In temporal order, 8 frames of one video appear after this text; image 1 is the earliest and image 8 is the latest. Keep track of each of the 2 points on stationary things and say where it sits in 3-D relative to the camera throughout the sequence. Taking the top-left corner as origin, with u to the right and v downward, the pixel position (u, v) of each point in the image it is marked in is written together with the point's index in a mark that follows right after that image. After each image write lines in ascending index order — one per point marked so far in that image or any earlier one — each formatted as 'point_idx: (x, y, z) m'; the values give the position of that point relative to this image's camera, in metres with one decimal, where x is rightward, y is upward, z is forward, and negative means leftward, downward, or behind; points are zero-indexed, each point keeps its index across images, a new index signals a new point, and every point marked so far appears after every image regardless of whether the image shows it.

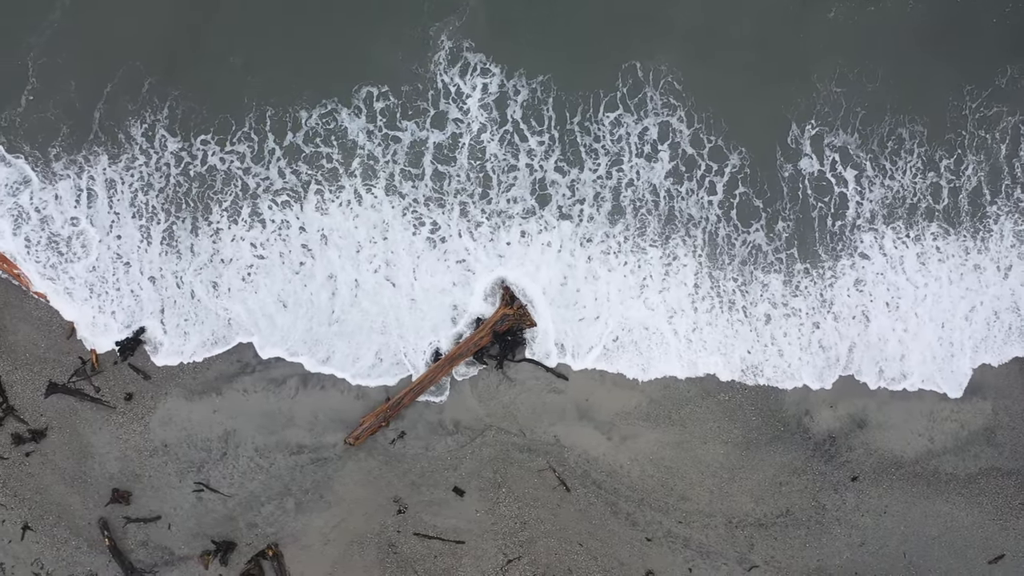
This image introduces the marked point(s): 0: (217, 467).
0: (-8.7, -5.3, +17.9) m
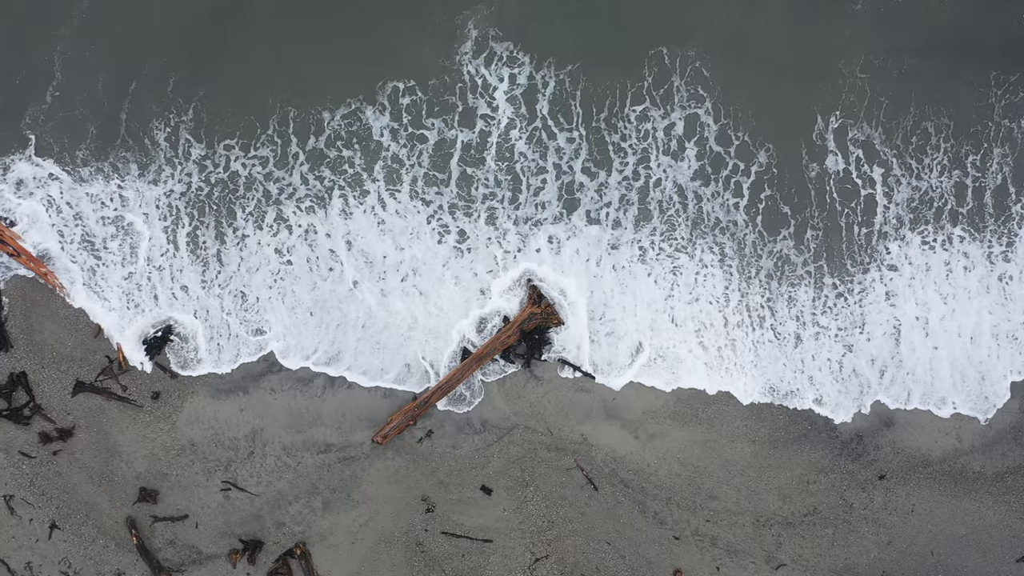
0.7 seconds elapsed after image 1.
0: (-7.9, -5.3, +17.9) m
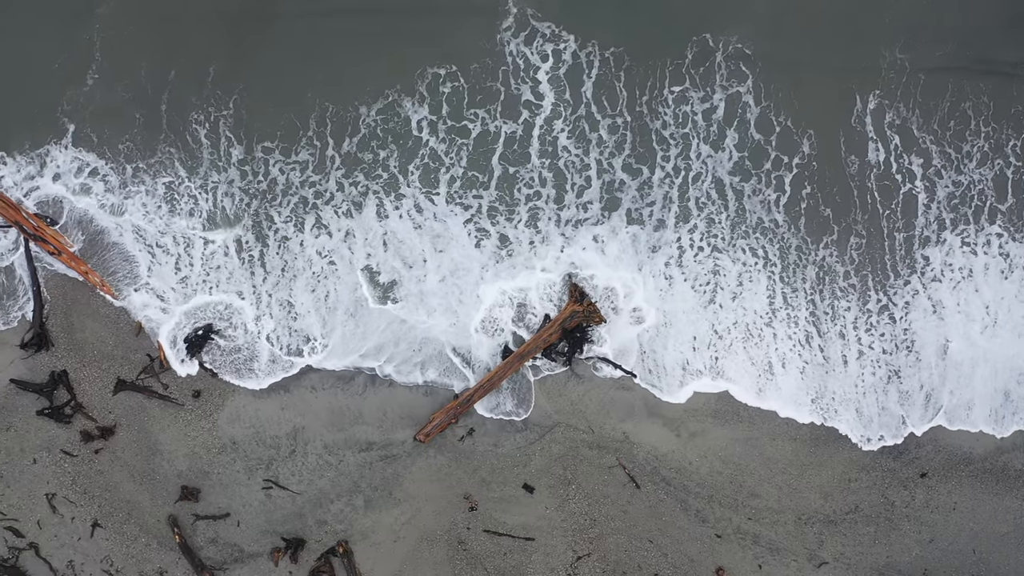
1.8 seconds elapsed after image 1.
0: (-6.7, -5.2, +17.9) m
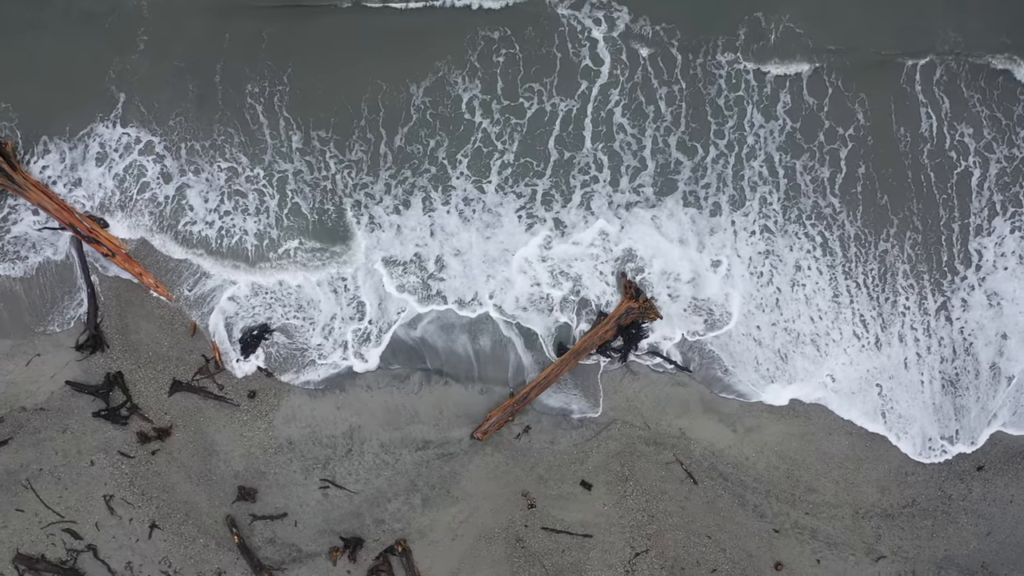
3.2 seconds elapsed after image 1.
0: (-5.0, -5.2, +17.9) m
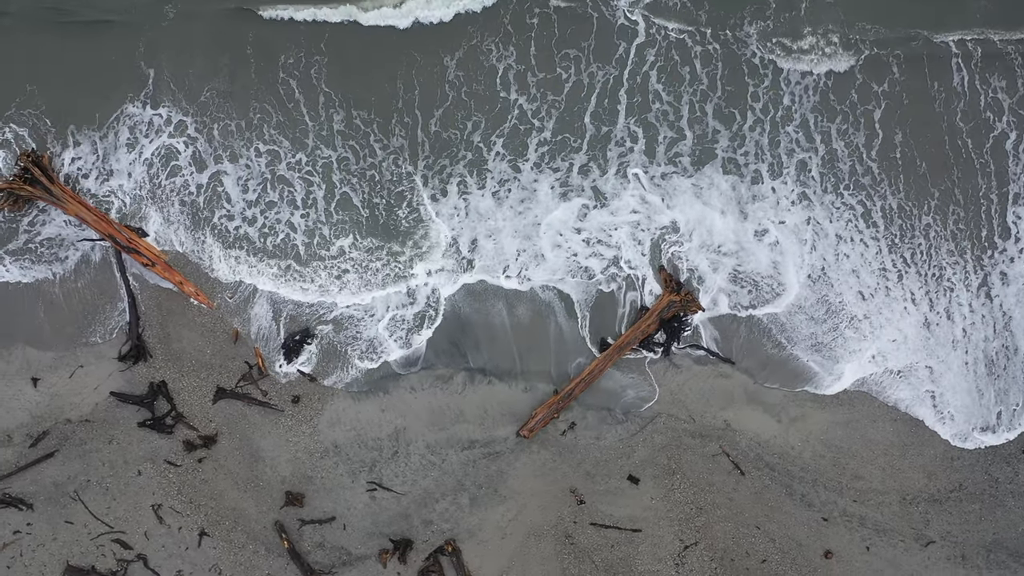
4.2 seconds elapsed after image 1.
0: (-3.6, -5.3, +17.9) m
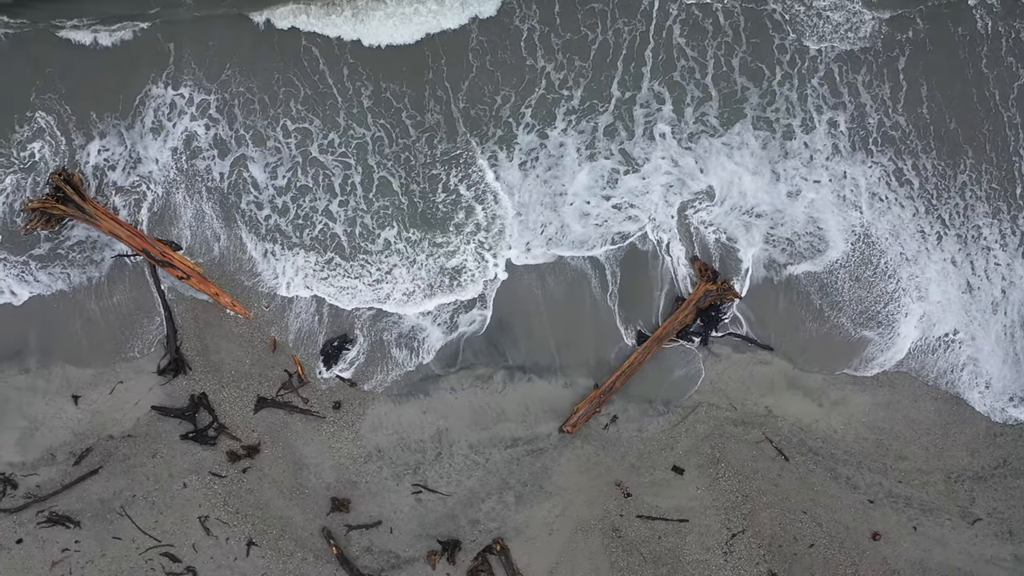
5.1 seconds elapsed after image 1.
0: (-2.3, -5.3, +17.9) m
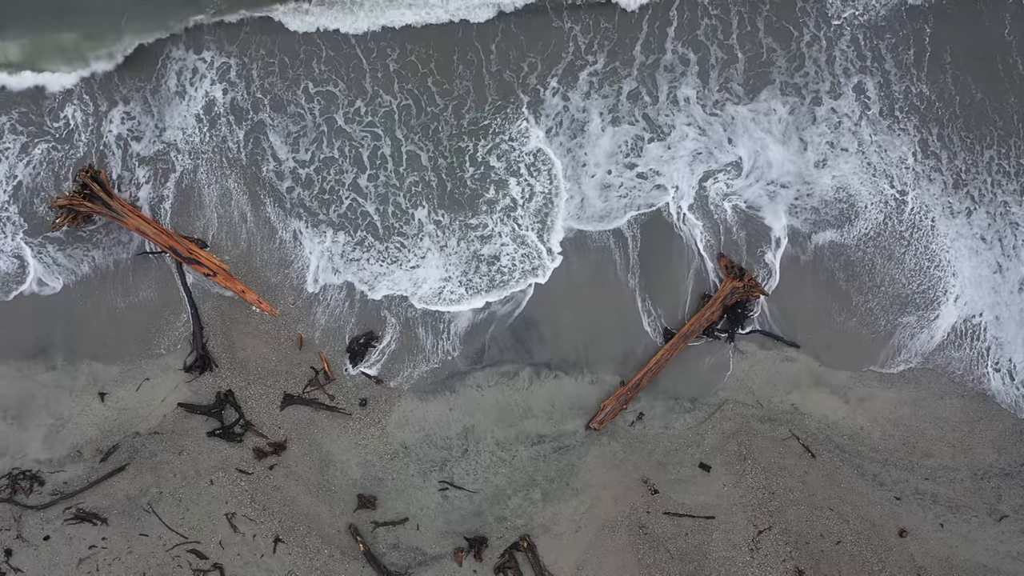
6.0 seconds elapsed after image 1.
0: (-1.5, -5.2, +17.9) m
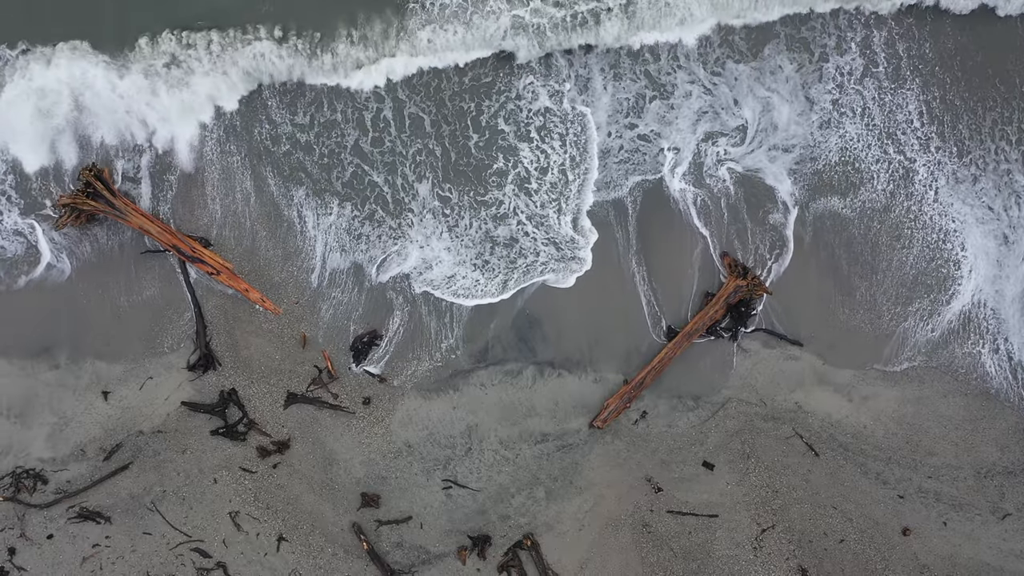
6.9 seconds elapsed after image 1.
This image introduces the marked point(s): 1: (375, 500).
0: (-1.4, -5.2, +17.9) m
1: (-4.0, -6.2, +17.8) m
